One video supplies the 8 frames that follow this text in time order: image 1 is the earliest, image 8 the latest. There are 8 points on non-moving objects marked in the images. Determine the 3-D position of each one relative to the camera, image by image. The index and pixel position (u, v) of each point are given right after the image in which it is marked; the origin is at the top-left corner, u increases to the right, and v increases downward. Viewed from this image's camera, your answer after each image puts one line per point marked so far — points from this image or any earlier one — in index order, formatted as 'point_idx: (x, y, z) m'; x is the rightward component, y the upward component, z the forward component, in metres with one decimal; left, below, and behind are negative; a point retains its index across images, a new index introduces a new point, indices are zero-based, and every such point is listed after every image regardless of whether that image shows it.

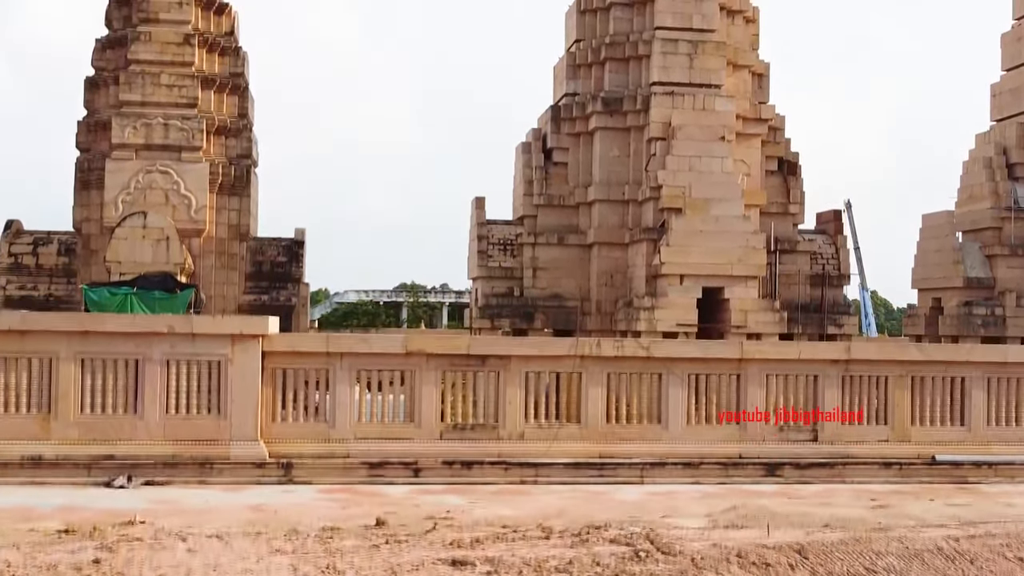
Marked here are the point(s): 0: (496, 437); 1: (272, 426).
0: (-0.1, -1.4, +9.7) m
1: (-2.2, -1.3, +9.4) m
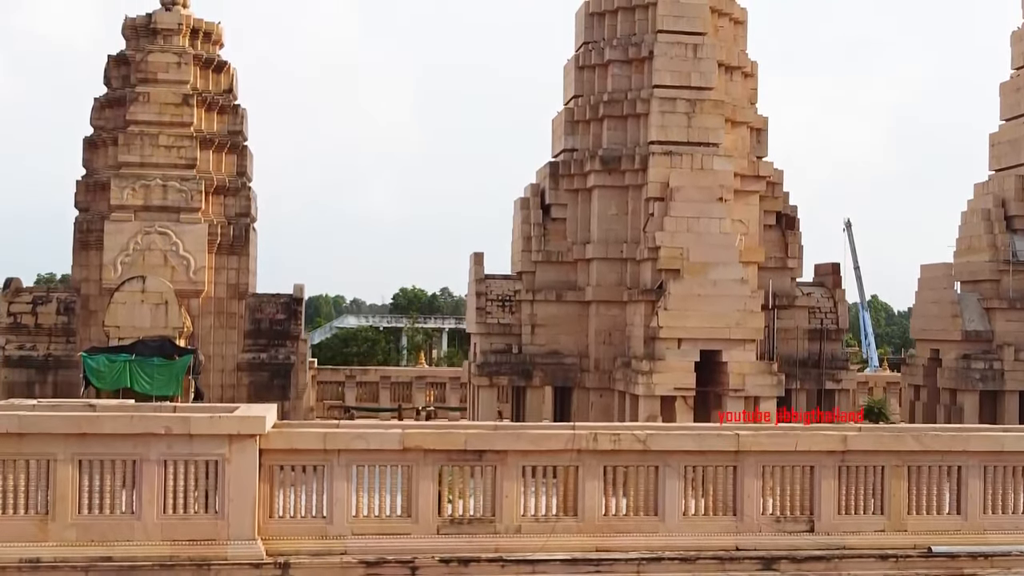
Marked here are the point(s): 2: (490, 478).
0: (-0.2, -2.3, +9.7) m
1: (-2.3, -2.2, +9.5) m
2: (-0.2, -1.8, +9.8) m
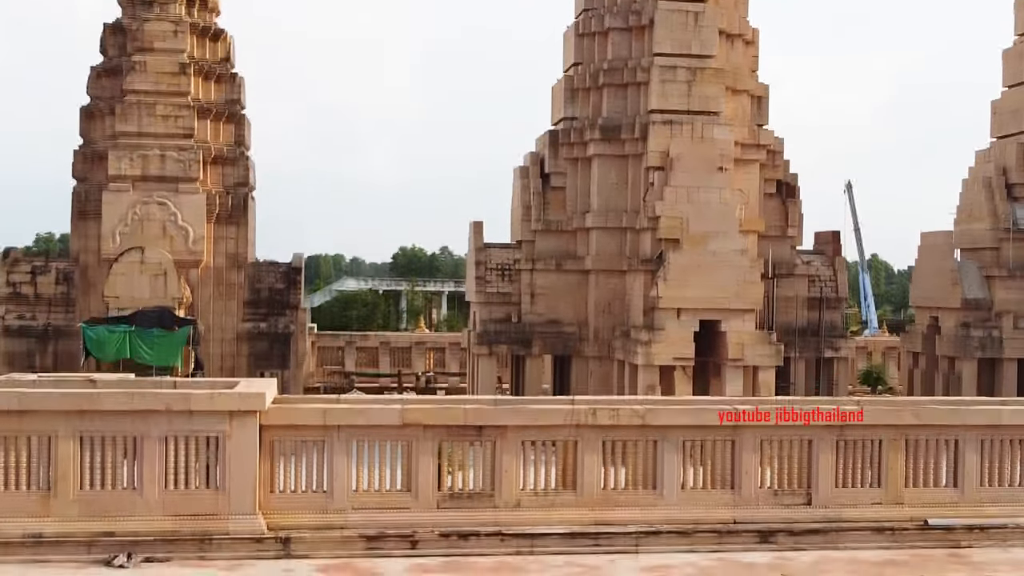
0: (-0.2, -2.1, +9.8) m
1: (-2.3, -2.0, +9.5) m
2: (-0.2, -1.6, +9.8) m
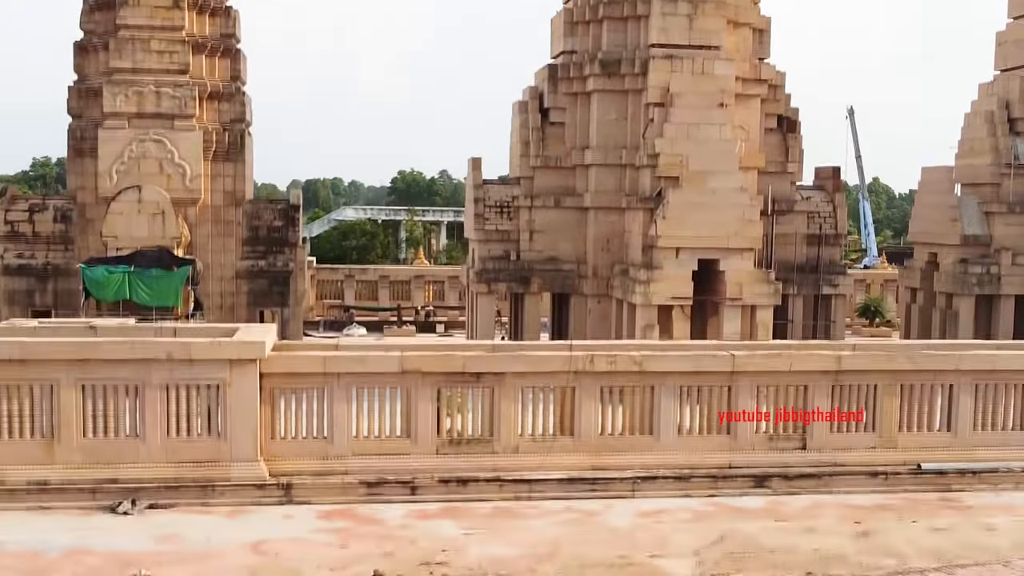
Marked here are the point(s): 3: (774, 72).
0: (-0.2, -1.6, +9.9) m
1: (-2.3, -1.5, +9.6) m
2: (-0.2, -1.1, +9.9) m
3: (+4.2, +3.5, +16.2) m
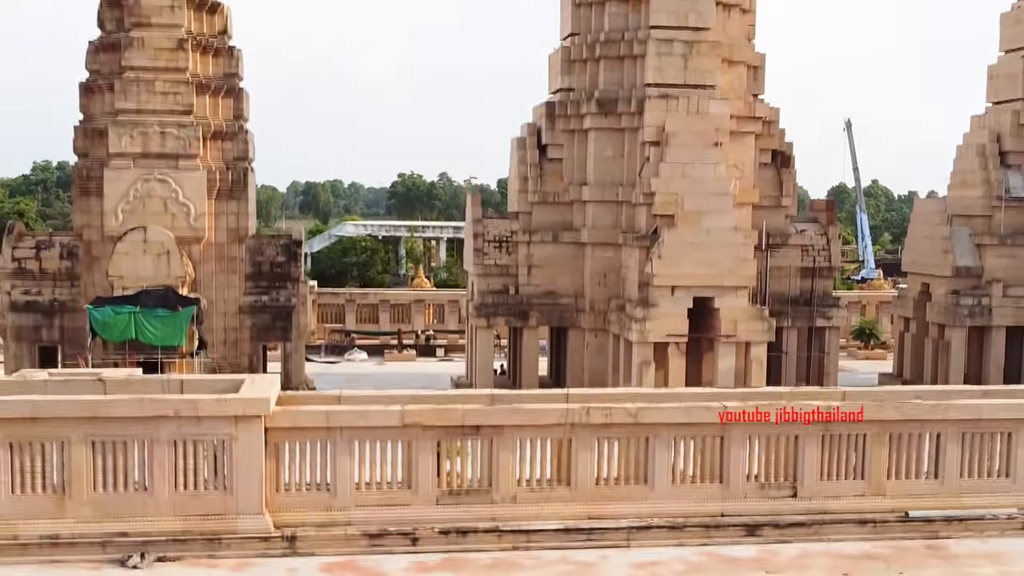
0: (-0.2, -2.1, +10.1) m
1: (-2.3, -2.0, +9.9) m
2: (-0.3, -1.6, +10.2) m
3: (+4.2, +2.9, +16.5) m
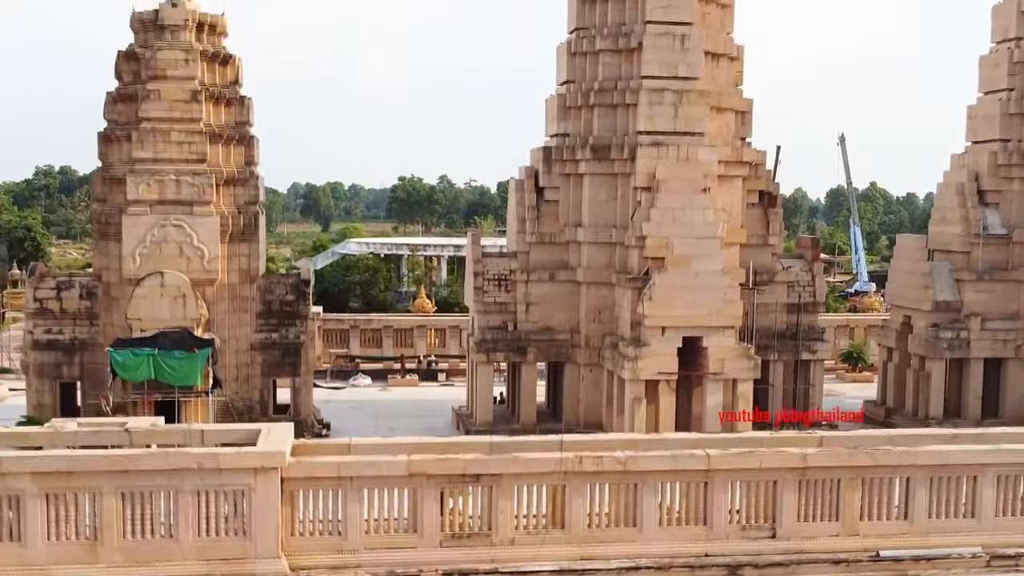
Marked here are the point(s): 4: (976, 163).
0: (-0.2, -2.8, +10.9) m
1: (-2.3, -2.7, +10.7) m
2: (-0.3, -2.3, +10.9) m
3: (+4.2, +2.3, +17.2) m
4: (+8.5, +2.3, +18.5) m
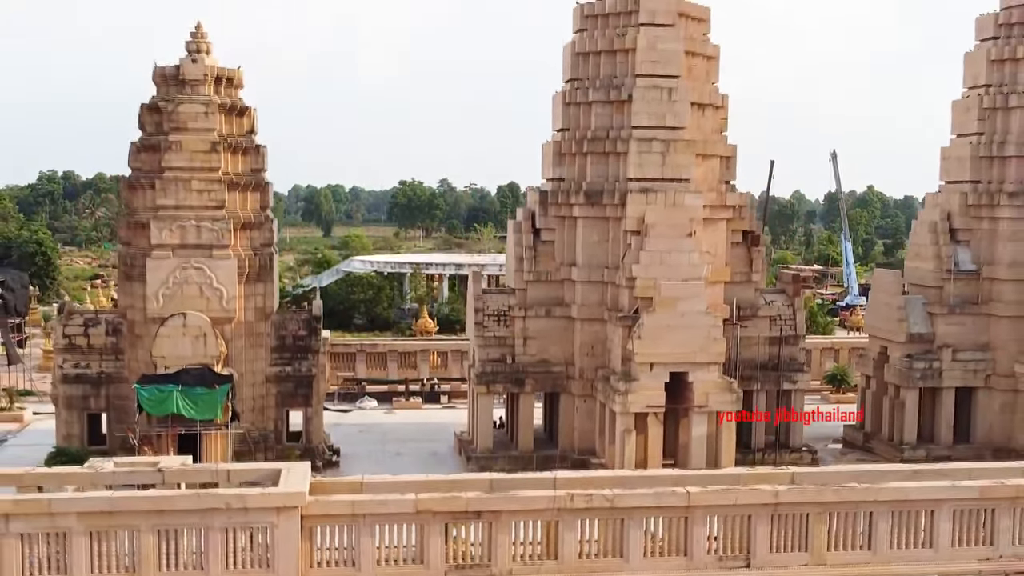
0: (-0.3, -3.4, +12.1) m
1: (-2.4, -3.3, +11.8) m
2: (-0.3, -2.9, +12.1) m
3: (+4.1, +1.7, +18.4) m
4: (+8.5, +1.7, +19.6) m
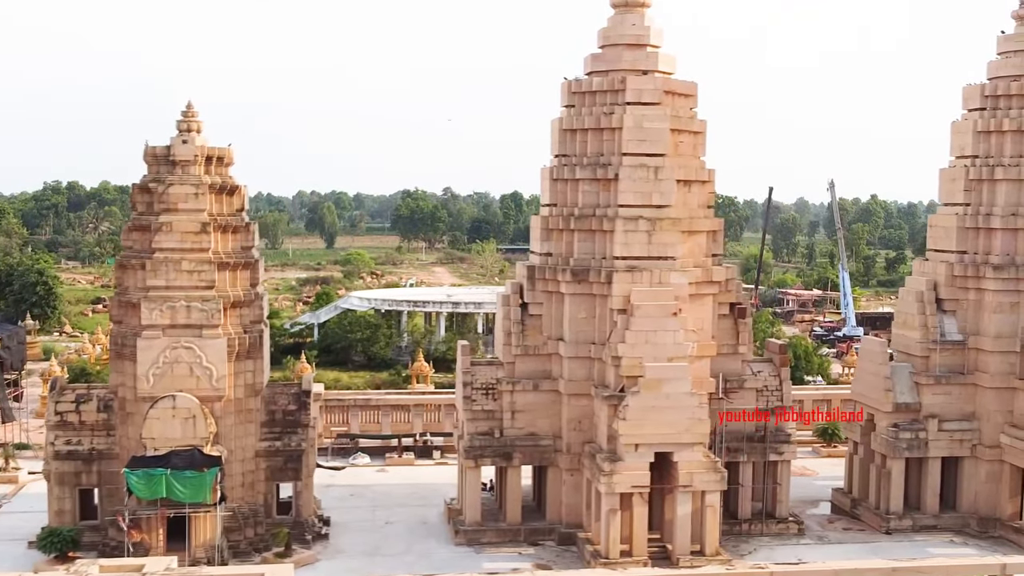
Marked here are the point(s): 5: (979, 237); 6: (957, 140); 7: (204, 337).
0: (-0.5, -4.8, +12.2) m
1: (-2.6, -4.7, +12.0) m
2: (-0.5, -4.3, +12.2) m
3: (+3.9, +0.3, +18.5) m
4: (+8.3, +0.3, +19.8) m
5: (+8.9, +1.0, +19.3) m
6: (+8.7, +2.9, +19.7) m
7: (-5.3, -0.9, +17.3) m
